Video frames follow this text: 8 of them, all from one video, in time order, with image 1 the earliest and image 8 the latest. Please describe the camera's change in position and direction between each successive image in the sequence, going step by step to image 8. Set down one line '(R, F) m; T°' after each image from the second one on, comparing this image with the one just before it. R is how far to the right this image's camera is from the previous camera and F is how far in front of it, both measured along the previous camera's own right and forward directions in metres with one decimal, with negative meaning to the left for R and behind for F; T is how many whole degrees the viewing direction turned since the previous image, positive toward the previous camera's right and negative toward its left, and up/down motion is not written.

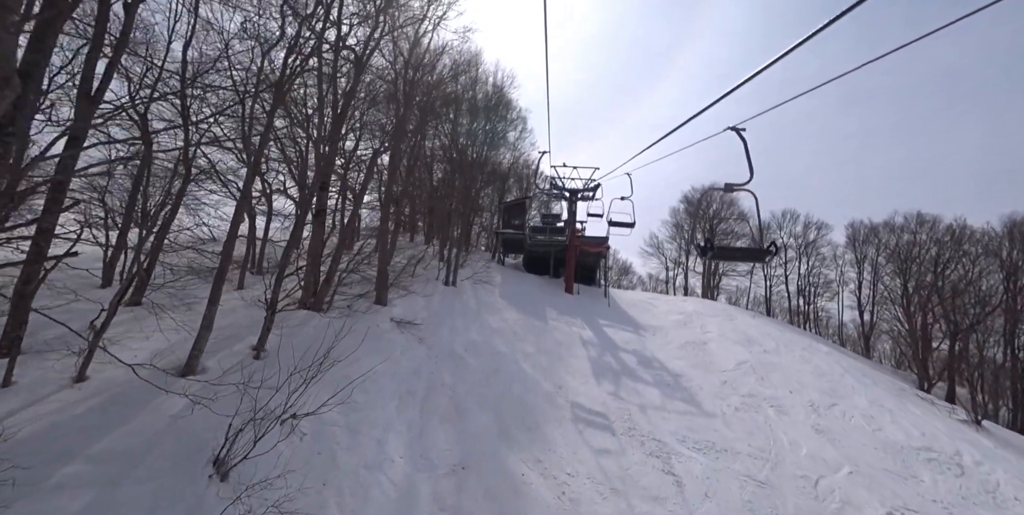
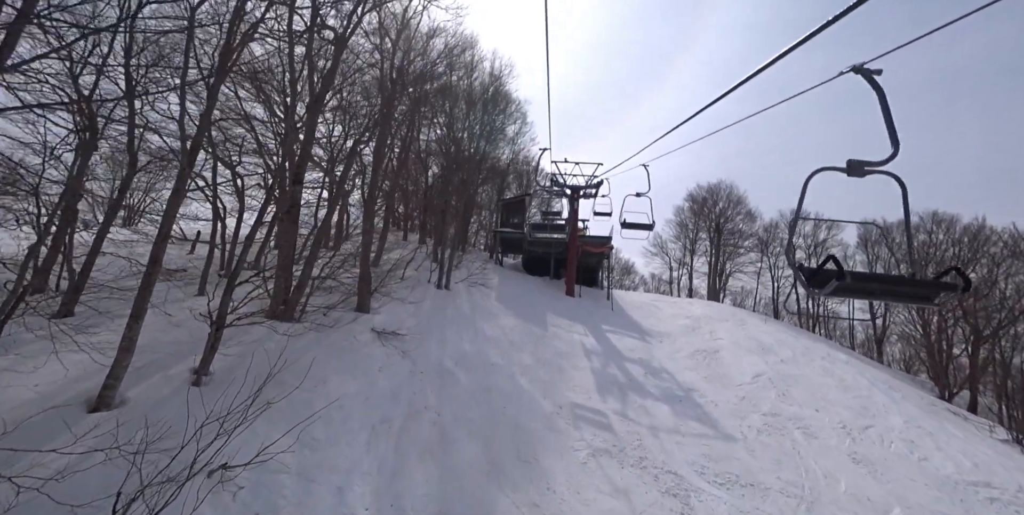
(+0.1, +1.2) m; 0°
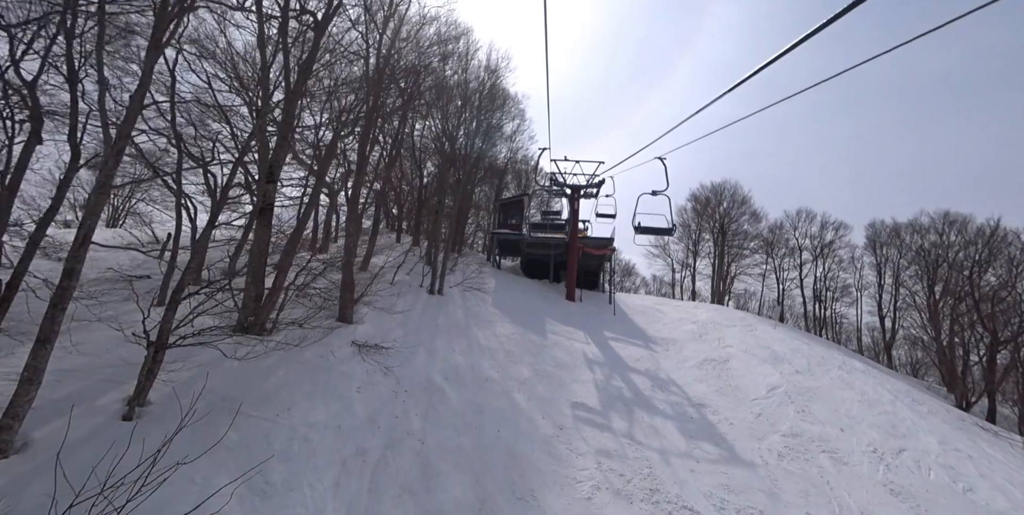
(+0.1, +0.9) m; 0°
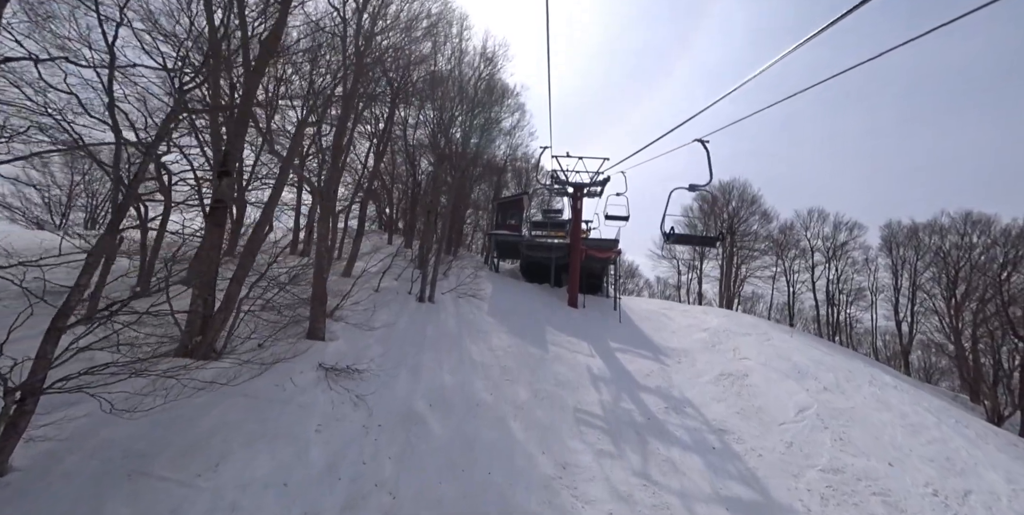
(+0.1, +1.3) m; 0°
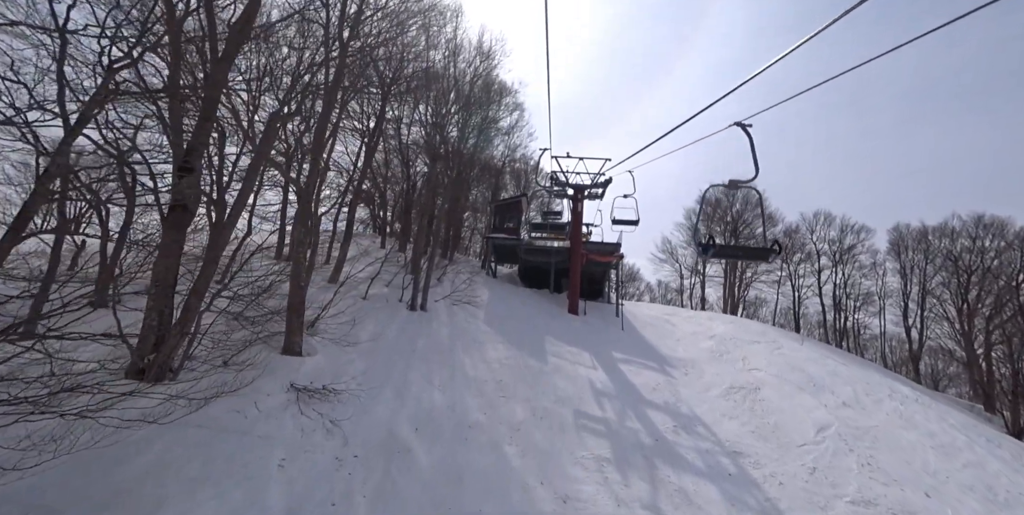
(+0.1, +0.8) m; 0°
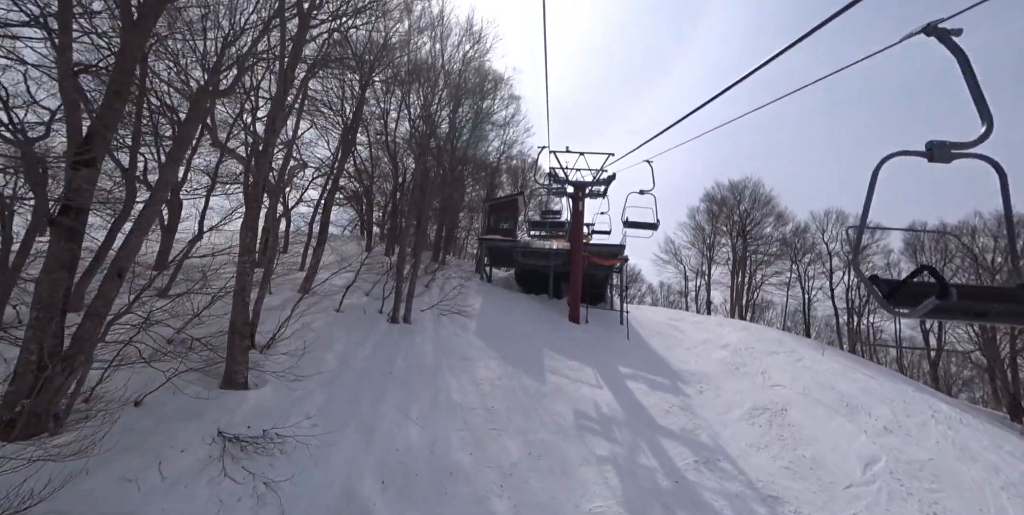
(+0.1, +1.4) m; 0°
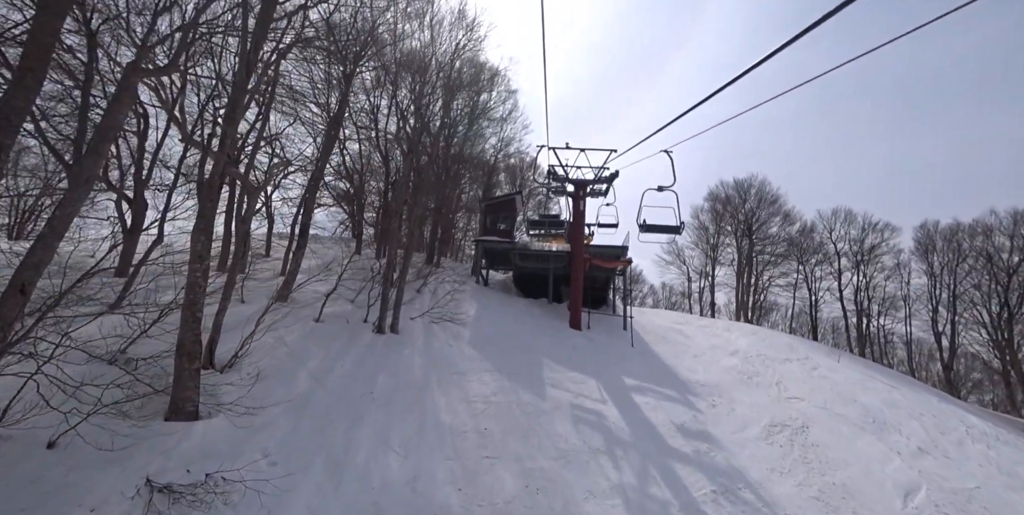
(+0.1, +0.9) m; 0°
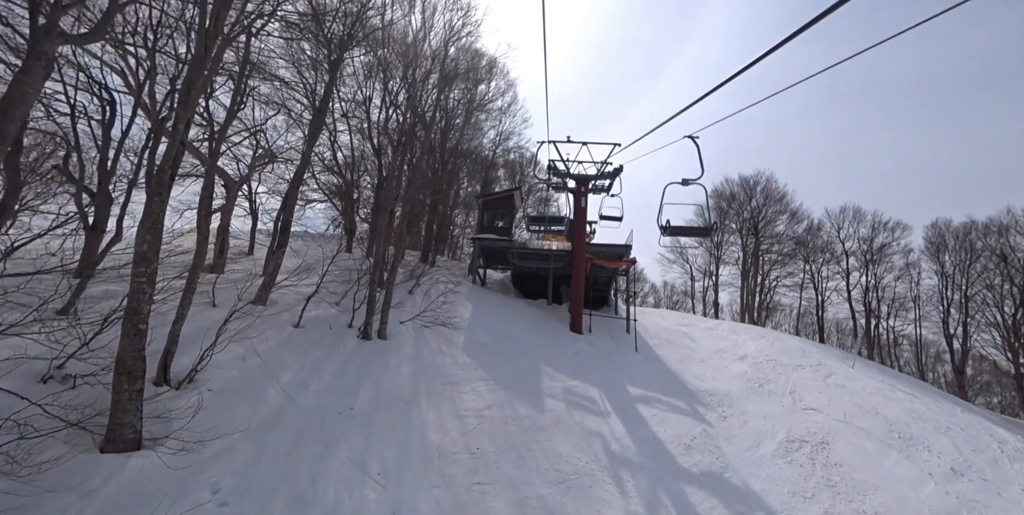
(+0.1, +0.8) m; 0°
